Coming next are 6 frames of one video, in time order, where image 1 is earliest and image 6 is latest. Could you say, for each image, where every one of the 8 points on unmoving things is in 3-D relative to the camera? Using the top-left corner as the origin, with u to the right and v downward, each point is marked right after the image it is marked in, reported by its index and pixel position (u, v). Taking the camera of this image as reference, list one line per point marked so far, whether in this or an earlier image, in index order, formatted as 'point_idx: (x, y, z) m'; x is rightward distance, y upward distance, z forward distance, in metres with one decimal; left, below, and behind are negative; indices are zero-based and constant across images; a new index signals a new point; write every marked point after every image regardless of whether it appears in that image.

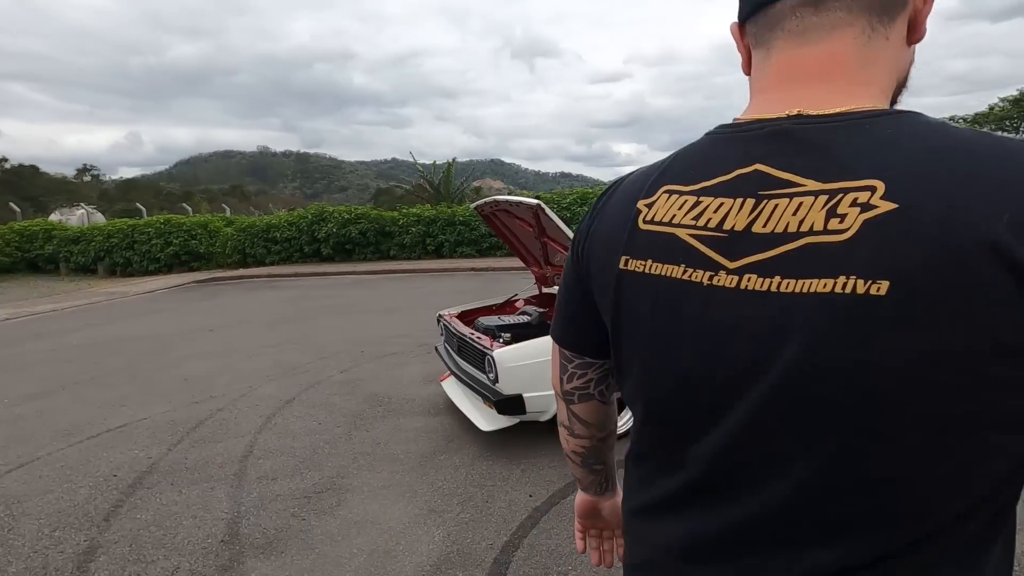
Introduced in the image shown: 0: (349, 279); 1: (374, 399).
0: (-4.5, +0.2, +15.0) m
1: (-1.4, -1.1, +5.4) m
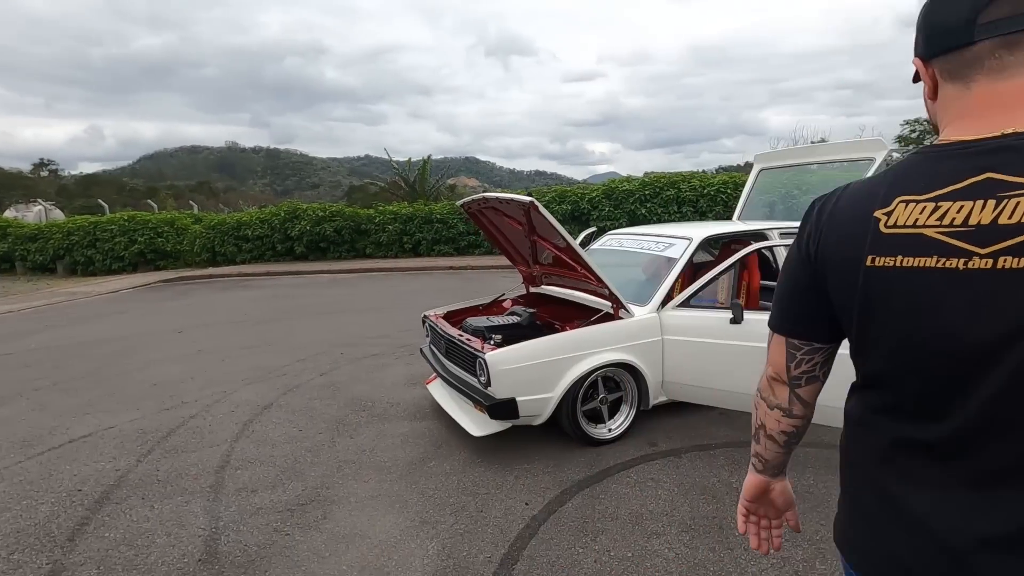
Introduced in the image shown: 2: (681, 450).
0: (-5.1, +0.3, +14.6) m
1: (-1.5, -1.1, +5.2) m
2: (+1.2, -1.2, +3.9) m
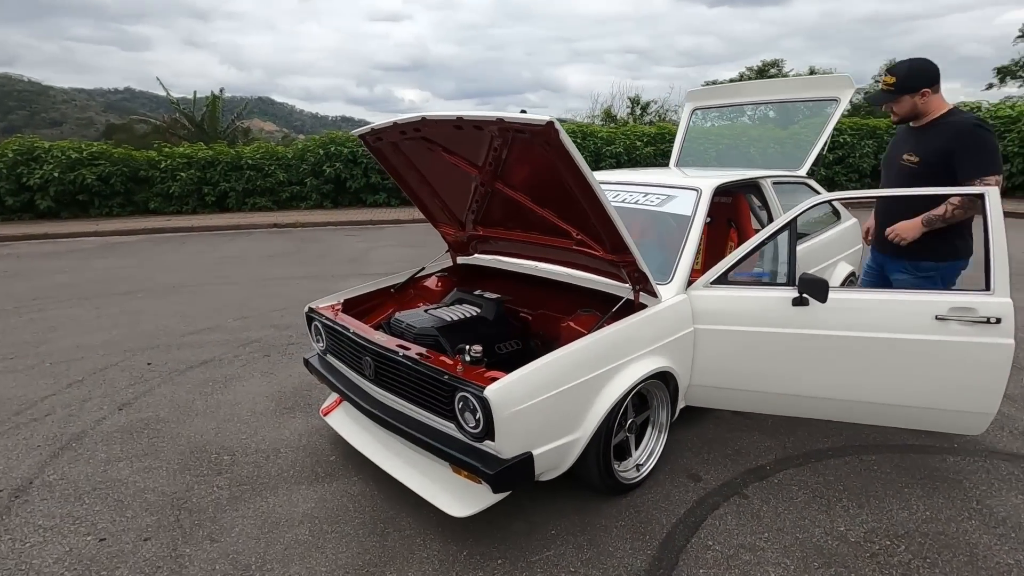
0: (-8.3, +0.9, +10.7) m
1: (-1.9, -1.0, +3.2) m
2: (+1.2, -1.0, +2.8) m
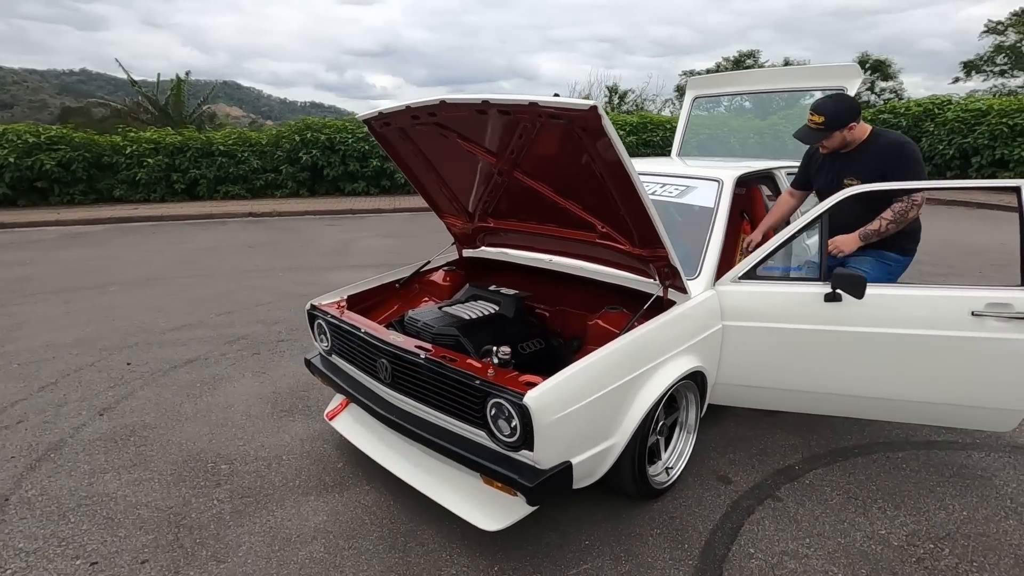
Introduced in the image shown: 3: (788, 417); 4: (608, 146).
0: (-8.6, +1.0, +10.1) m
1: (-1.7, -1.0, +3.0) m
2: (+1.3, -1.0, +2.7) m
3: (+1.7, -0.8, +3.4) m
4: (+0.4, +0.6, +2.2) m
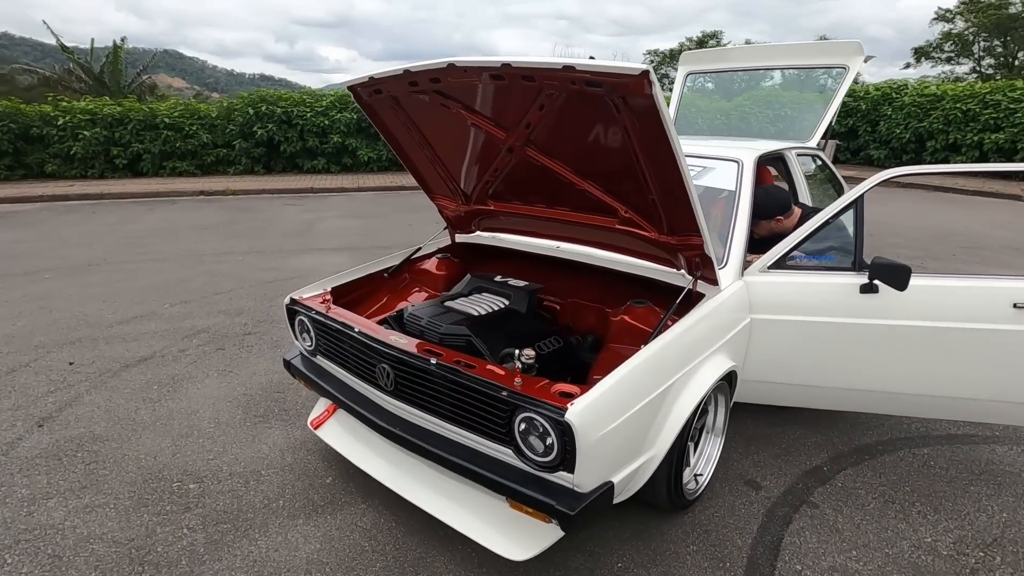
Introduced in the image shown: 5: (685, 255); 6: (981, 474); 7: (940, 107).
0: (-9.0, +1.3, +9.1) m
1: (-1.7, -1.0, +2.6) m
2: (+1.4, -1.0, +2.6) m
3: (+1.7, -0.7, +3.2) m
4: (+0.5, +0.6, +1.9) m
5: (+0.8, +0.1, +2.5) m
6: (+2.3, -0.9, +2.7) m
7: (+9.8, +4.1, +12.4) m
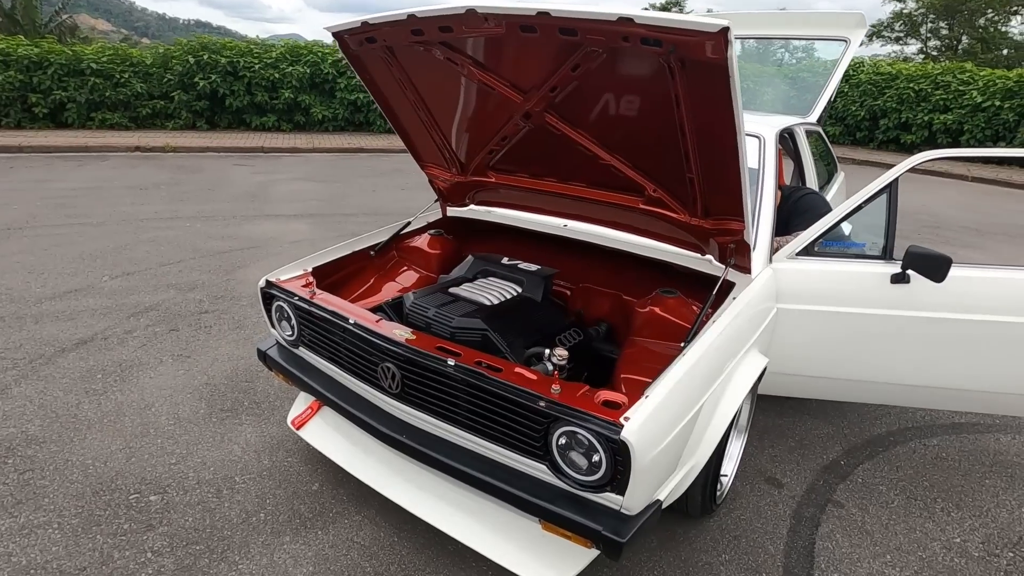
0: (-9.5, +1.8, +7.9) m
1: (-1.6, -0.9, +2.2) m
2: (+1.4, -0.9, +2.5) m
3: (+1.7, -0.6, +3.1) m
4: (+0.6, +0.6, +1.7) m
5: (+0.9, +0.2, +2.3) m
6: (+2.3, -0.9, +2.6) m
7: (+9.1, +4.7, +12.6) m
